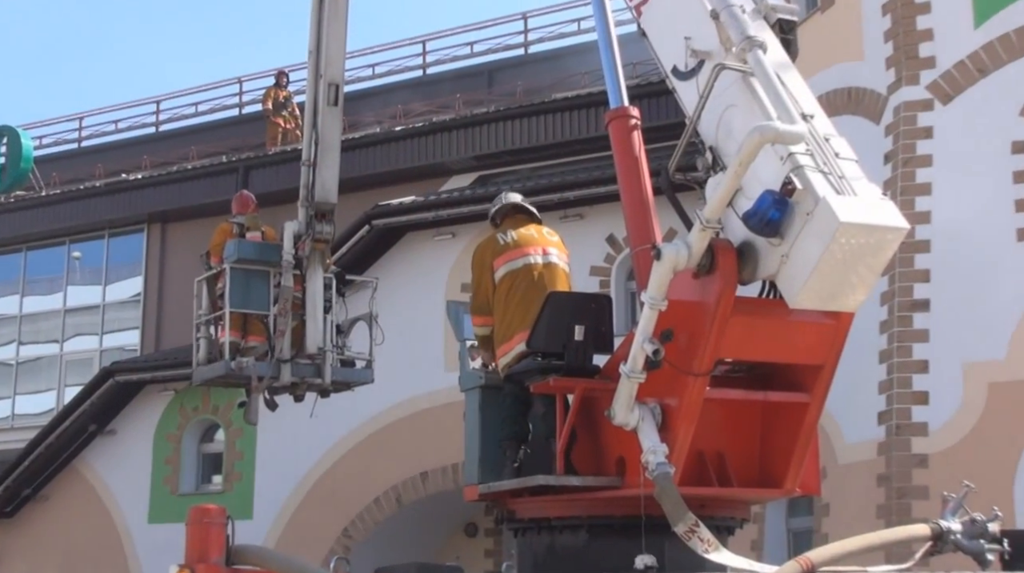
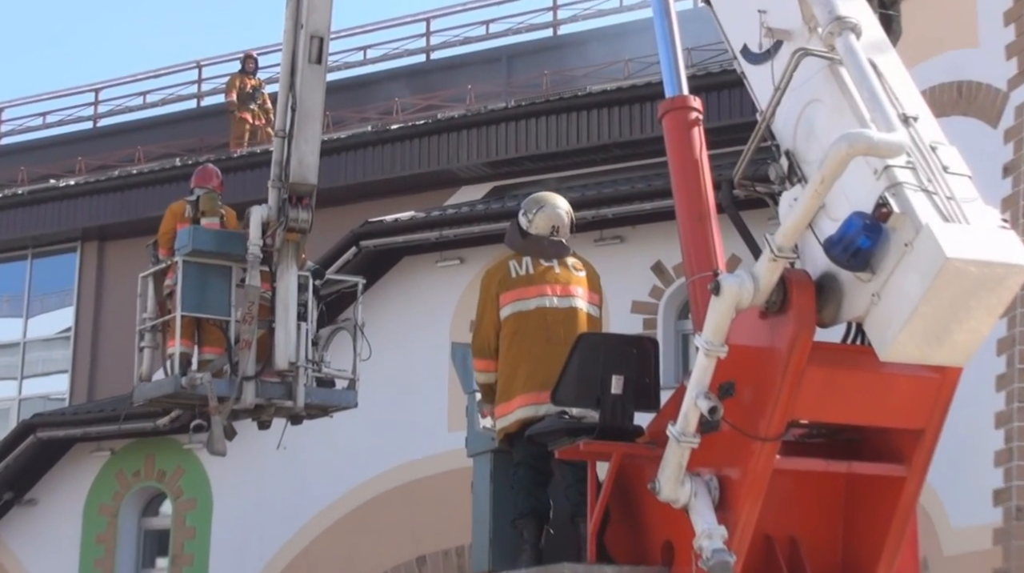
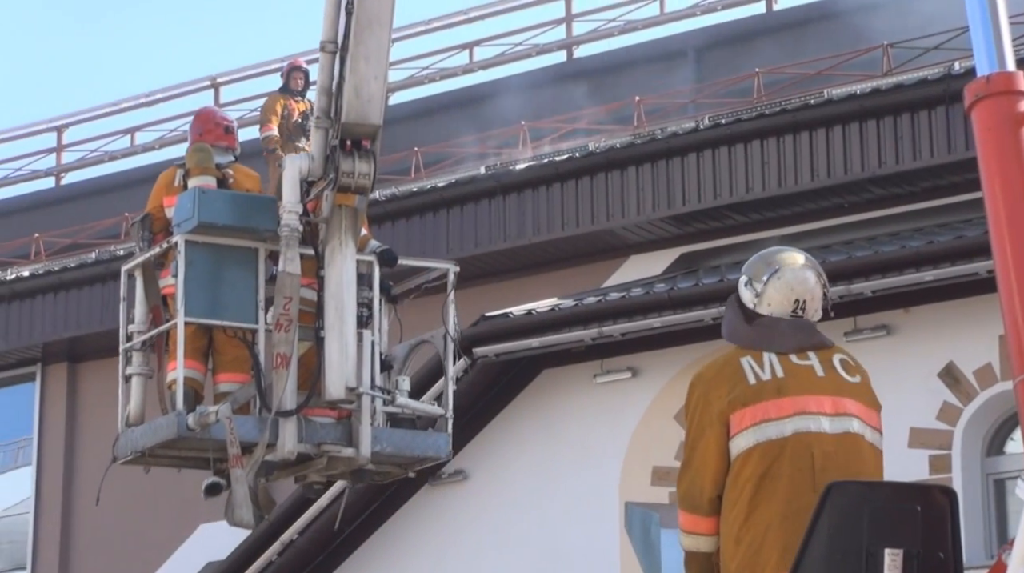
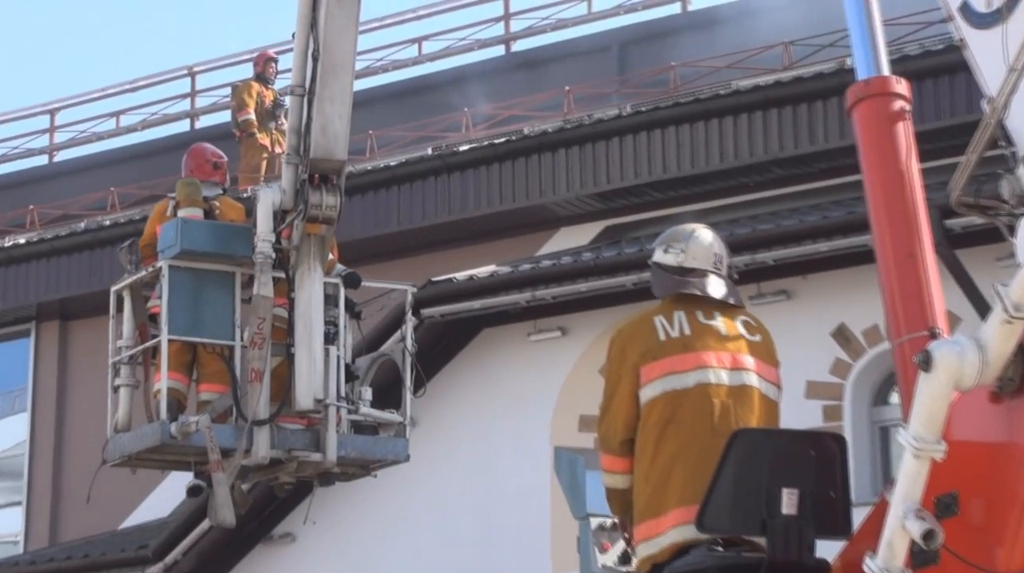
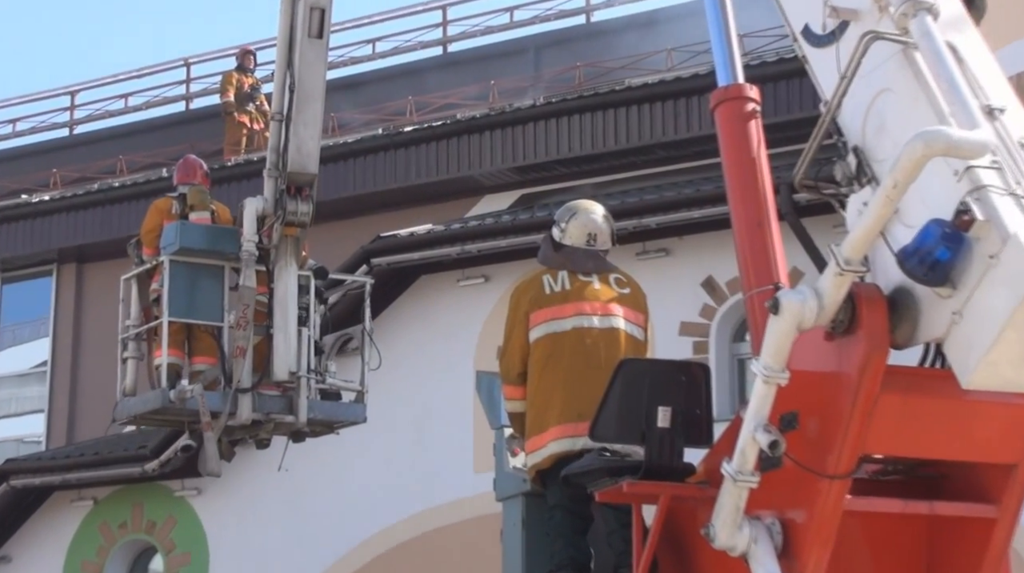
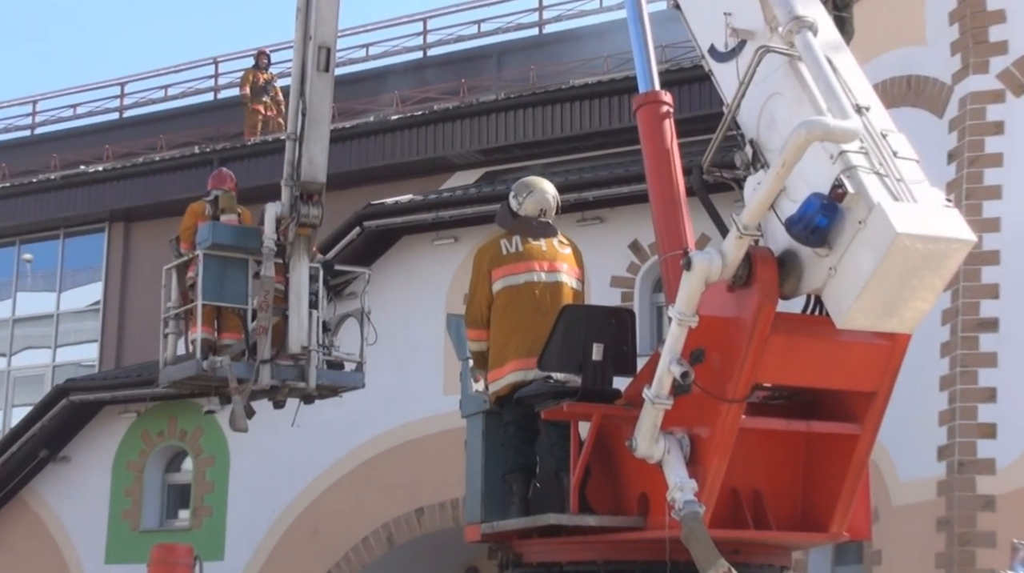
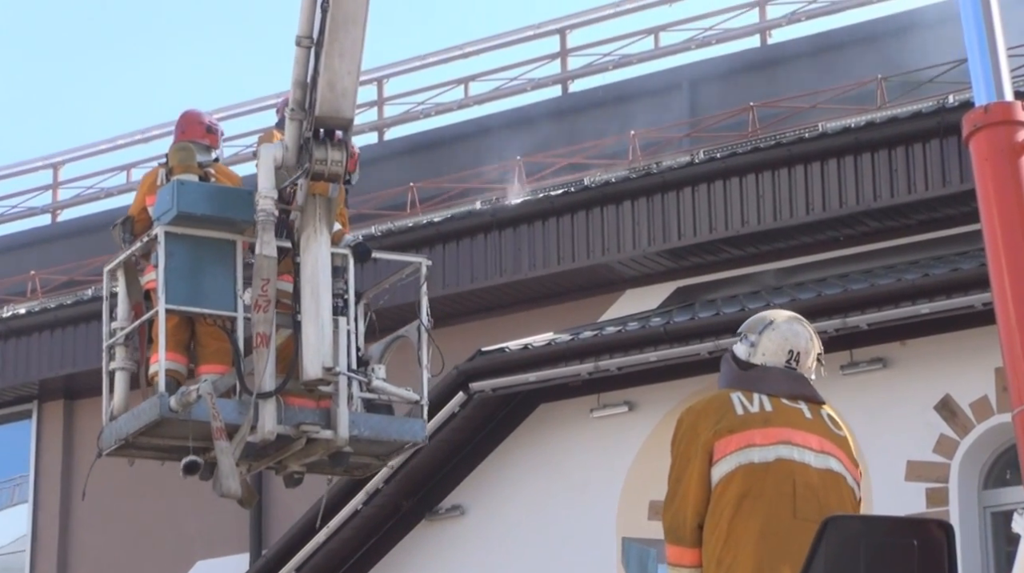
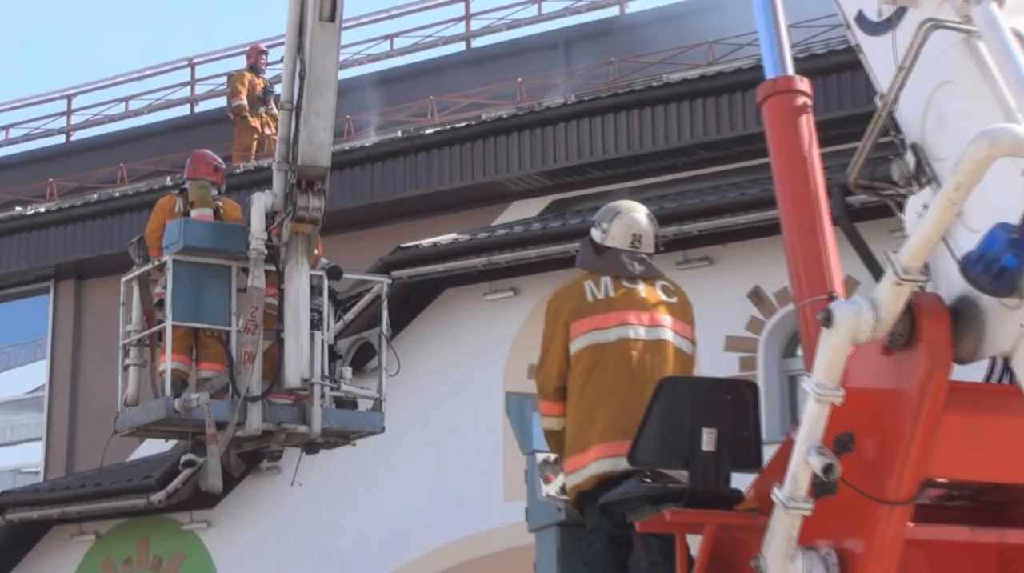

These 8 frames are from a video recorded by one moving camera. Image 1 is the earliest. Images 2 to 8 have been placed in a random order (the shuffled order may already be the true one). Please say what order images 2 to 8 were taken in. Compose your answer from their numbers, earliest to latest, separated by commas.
6, 2, 5, 8, 4, 3, 7
